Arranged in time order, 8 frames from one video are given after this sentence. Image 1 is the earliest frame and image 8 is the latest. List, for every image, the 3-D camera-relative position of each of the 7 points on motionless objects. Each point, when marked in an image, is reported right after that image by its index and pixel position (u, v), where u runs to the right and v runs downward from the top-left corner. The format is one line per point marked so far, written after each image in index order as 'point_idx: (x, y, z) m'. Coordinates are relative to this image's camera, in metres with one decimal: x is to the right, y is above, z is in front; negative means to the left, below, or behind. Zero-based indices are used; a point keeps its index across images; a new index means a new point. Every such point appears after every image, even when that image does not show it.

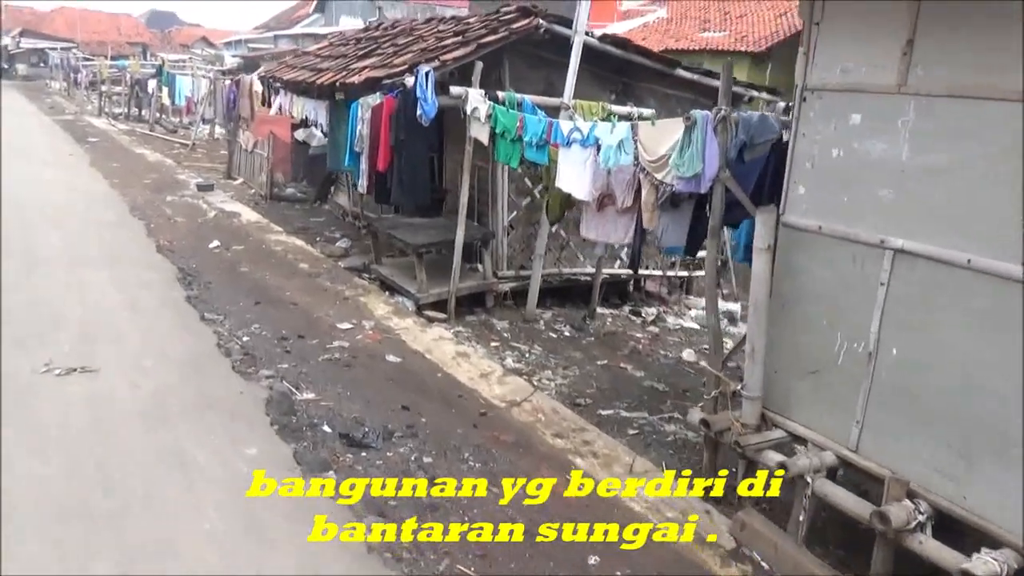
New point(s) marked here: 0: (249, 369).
0: (-2.0, -0.6, +5.8) m
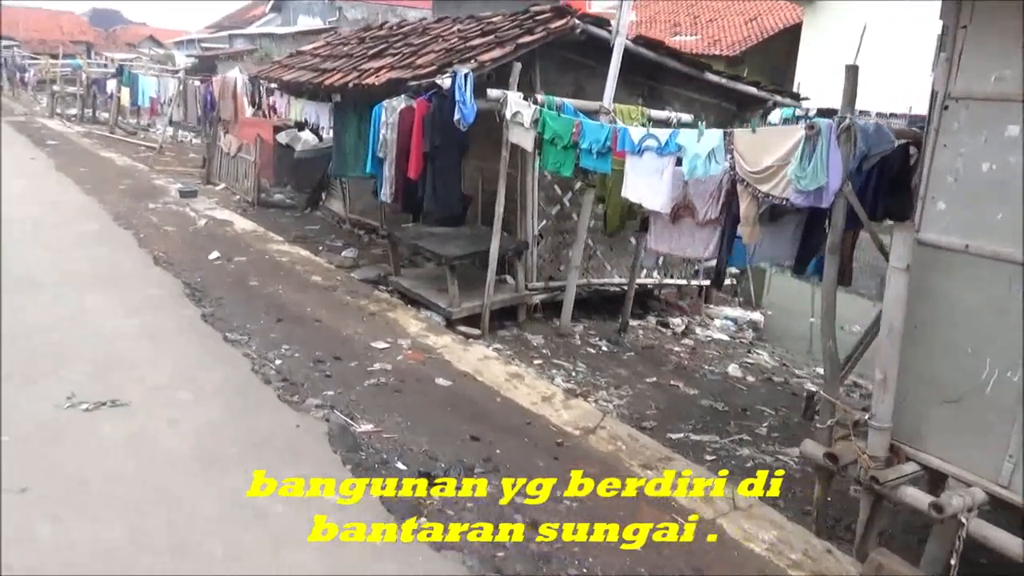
0: (-1.5, -0.8, +5.3) m
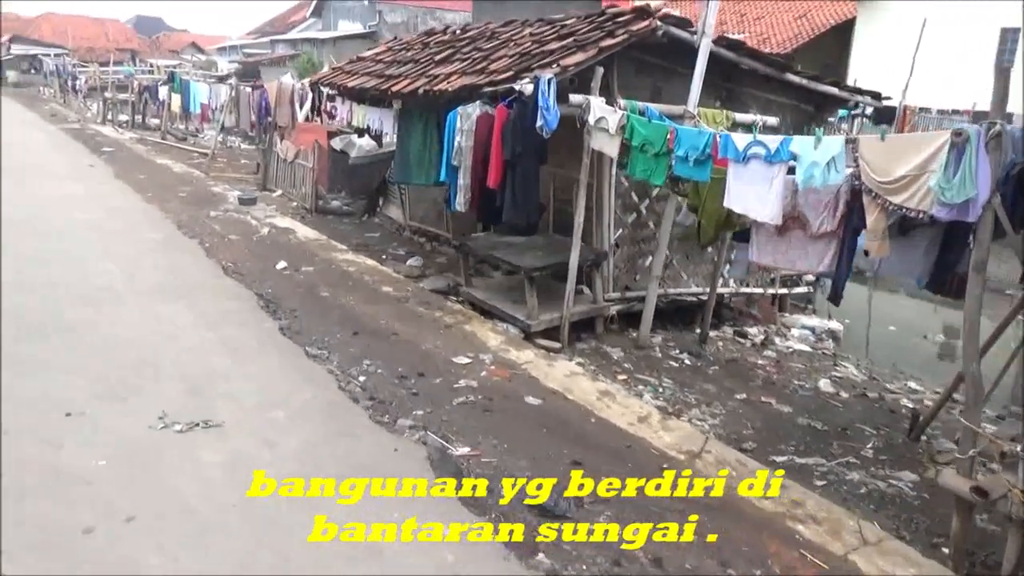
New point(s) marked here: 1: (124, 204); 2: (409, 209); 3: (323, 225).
0: (-0.8, -0.9, +5.1) m
1: (-6.0, +1.3, +11.8) m
2: (-1.5, +1.2, +11.6) m
3: (-2.9, +1.0, +12.0) m
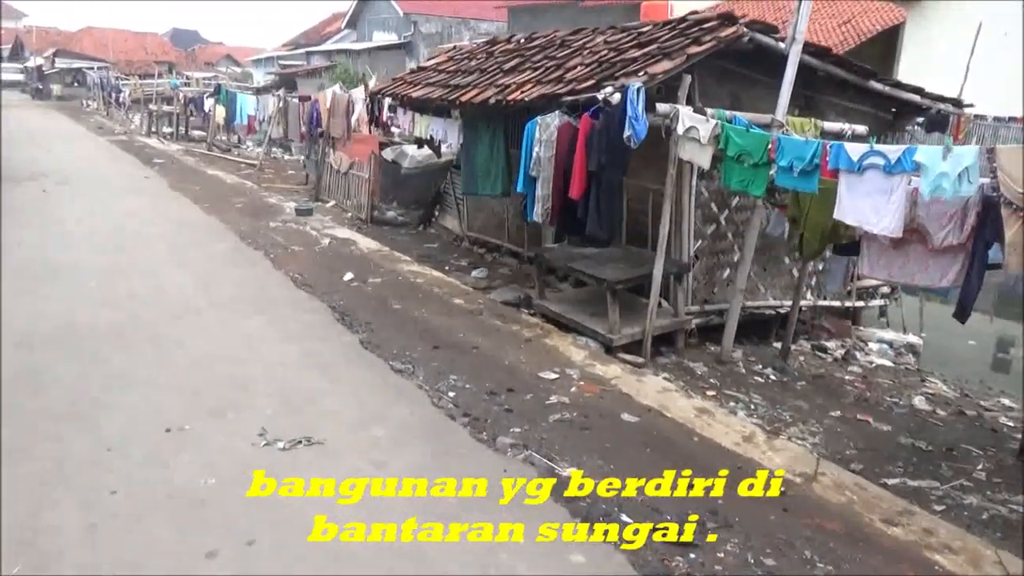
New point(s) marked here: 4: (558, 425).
0: (-0.2, -1.0, +5.0) m
1: (-5.1, +1.1, +11.9) m
2: (-0.7, +1.0, +11.5) m
3: (-2.0, +0.8, +12.0) m
4: (+0.3, -0.9, +5.2) m
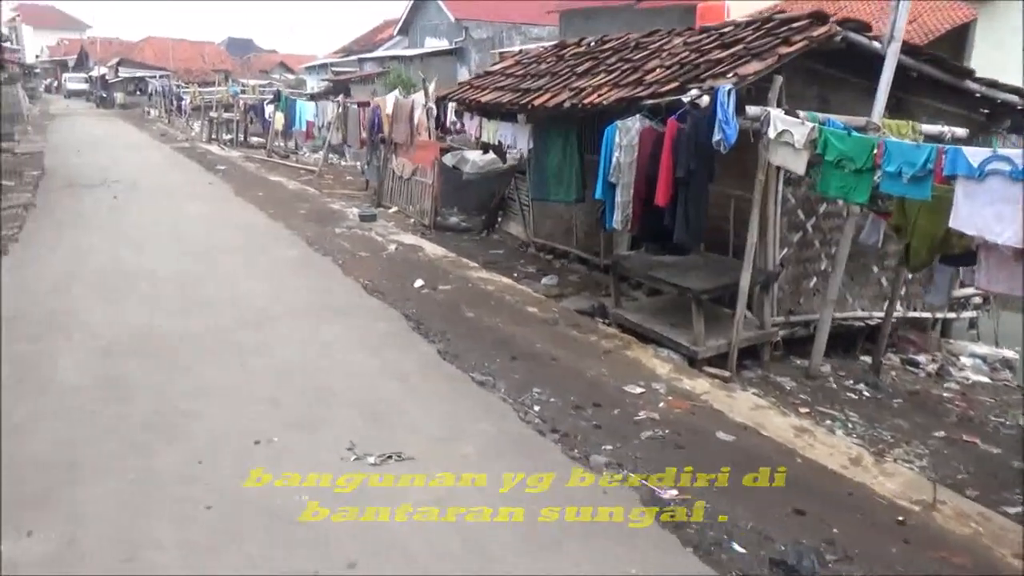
0: (+0.4, -1.0, +4.8) m
1: (-4.1, +1.0, +12.0) m
2: (+0.3, +0.9, +11.3) m
3: (-1.0, +0.7, +11.9) m
4: (+0.9, -1.0, +5.0) m
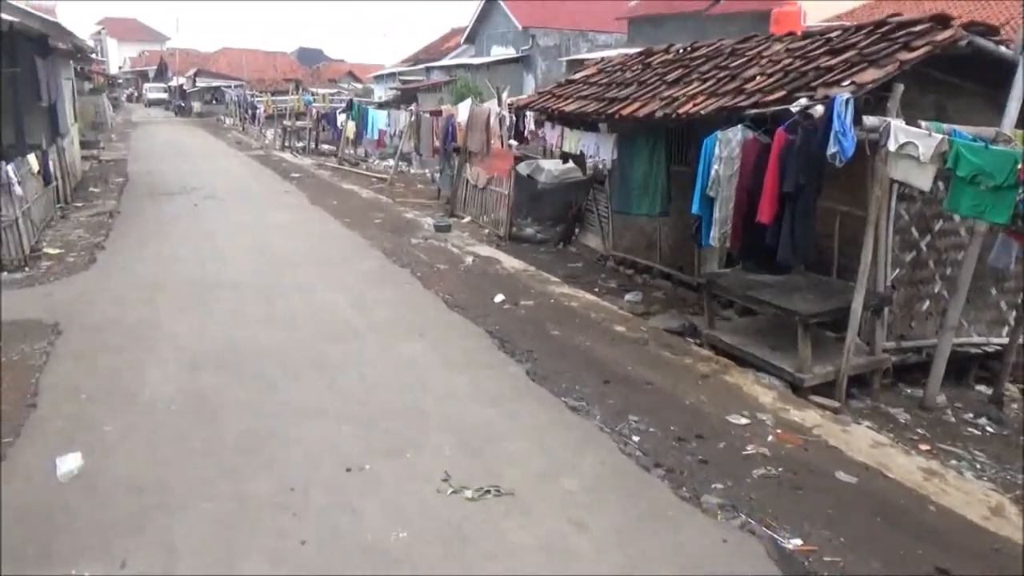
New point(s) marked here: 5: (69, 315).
0: (+1.0, -1.2, +4.4) m
1: (-2.9, +0.9, +12.0) m
2: (+1.5, +0.7, +11.0) m
3: (+0.2, +0.5, +11.6) m
4: (+1.5, -1.2, +4.6) m
5: (-4.3, -0.3, +7.5) m
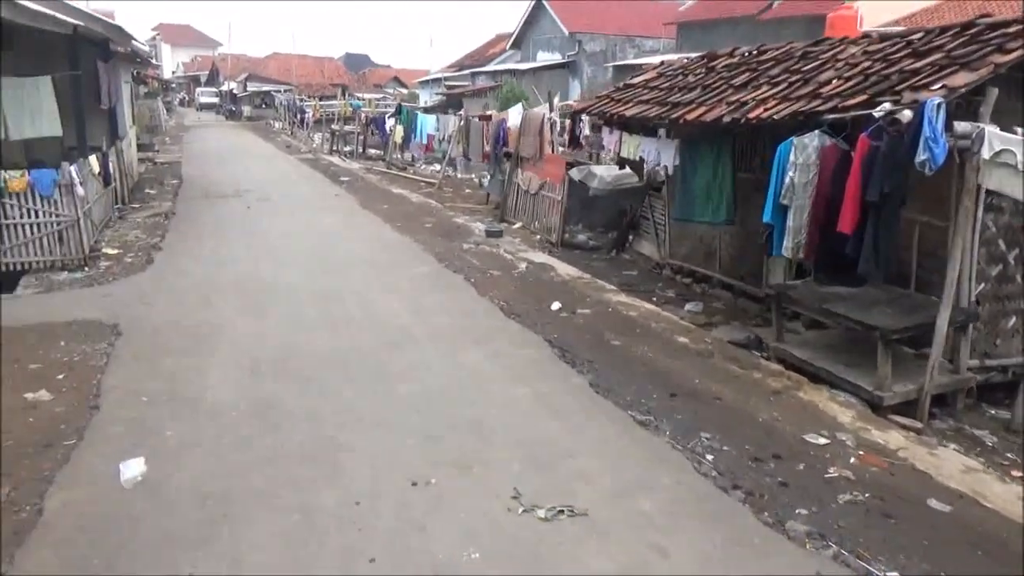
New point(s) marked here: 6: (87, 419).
0: (+1.4, -1.2, +4.2) m
1: (-2.0, +0.8, +11.9) m
2: (+2.2, +0.6, +10.7) m
3: (+0.9, +0.4, +11.4) m
4: (+1.9, -1.3, +4.3) m
5: (-3.8, -0.3, +7.6) m
6: (-2.8, -0.9, +5.1) m
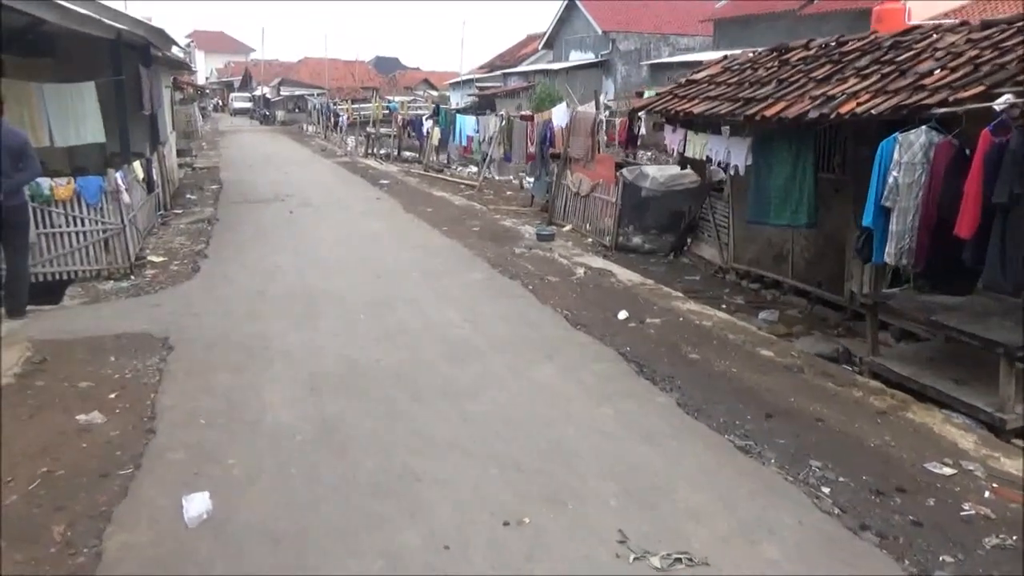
0: (+1.9, -1.3, +3.7) m
1: (-1.2, +0.7, +11.5) m
2: (+3.0, +0.5, +10.2) m
3: (+1.7, +0.3, +10.9) m
4: (+2.4, -1.3, +3.8) m
5: (-3.1, -0.4, +7.2) m
6: (-2.3, -1.0, +4.7) m
